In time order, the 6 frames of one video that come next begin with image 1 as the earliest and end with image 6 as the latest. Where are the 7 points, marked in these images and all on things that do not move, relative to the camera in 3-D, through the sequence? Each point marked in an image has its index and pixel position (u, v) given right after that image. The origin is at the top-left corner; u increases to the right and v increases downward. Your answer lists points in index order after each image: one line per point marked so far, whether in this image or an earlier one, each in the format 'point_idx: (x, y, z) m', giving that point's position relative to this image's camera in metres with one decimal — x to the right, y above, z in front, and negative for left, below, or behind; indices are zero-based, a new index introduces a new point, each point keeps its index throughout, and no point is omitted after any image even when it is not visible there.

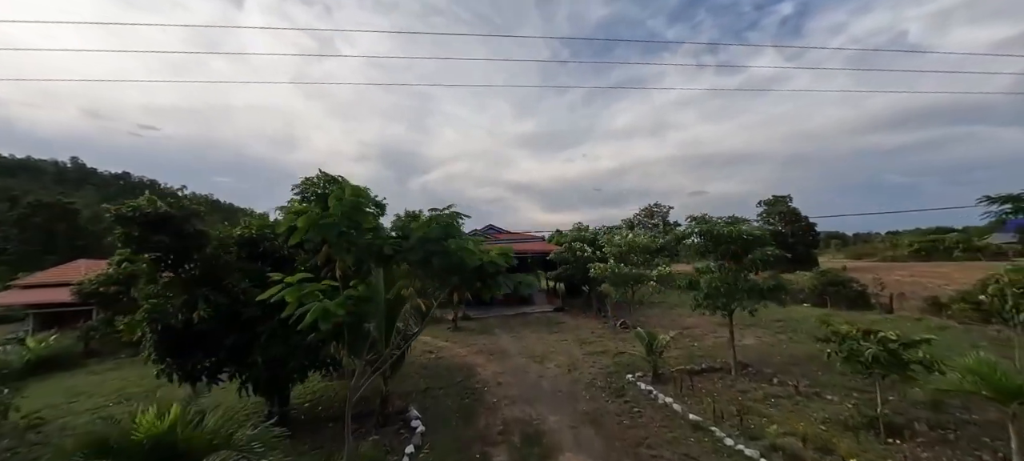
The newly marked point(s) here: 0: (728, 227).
0: (+4.6, +0.1, +8.4) m
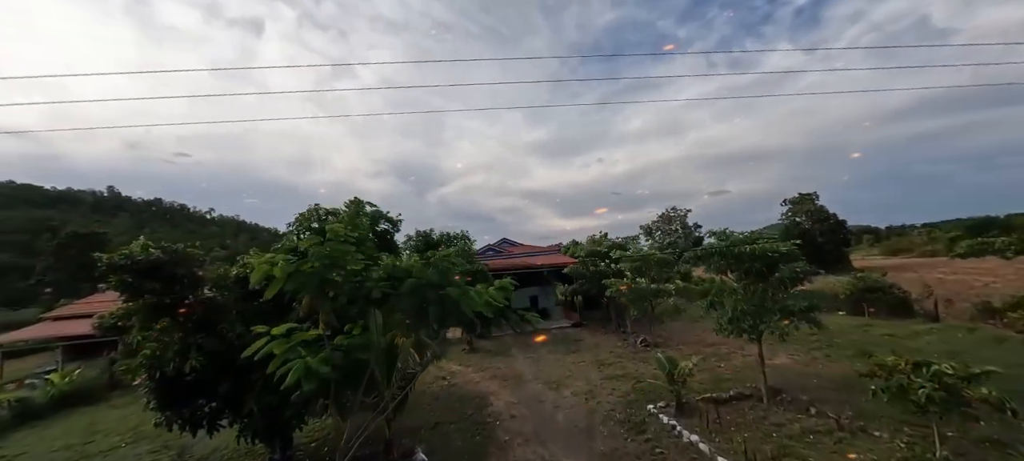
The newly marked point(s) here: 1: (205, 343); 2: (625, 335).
0: (+4.7, -0.2, +7.8) m
1: (-4.8, -1.8, +6.2) m
2: (+4.3, -4.0, +15.0) m
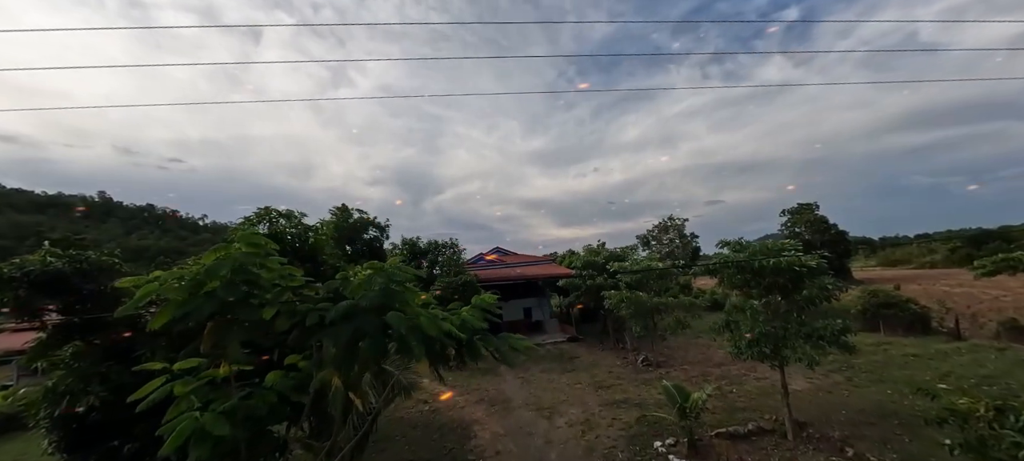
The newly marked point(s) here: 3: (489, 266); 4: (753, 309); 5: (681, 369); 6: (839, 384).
0: (+4.4, -0.4, +6.8) m
1: (-5.1, -1.8, +5.1) m
2: (+3.9, -4.3, +13.9) m
3: (-1.1, -1.7, +19.2) m
4: (+4.2, -1.3, +6.8) m
5: (+4.9, -4.0, +11.5) m
6: (+7.5, -3.5, +9.0) m
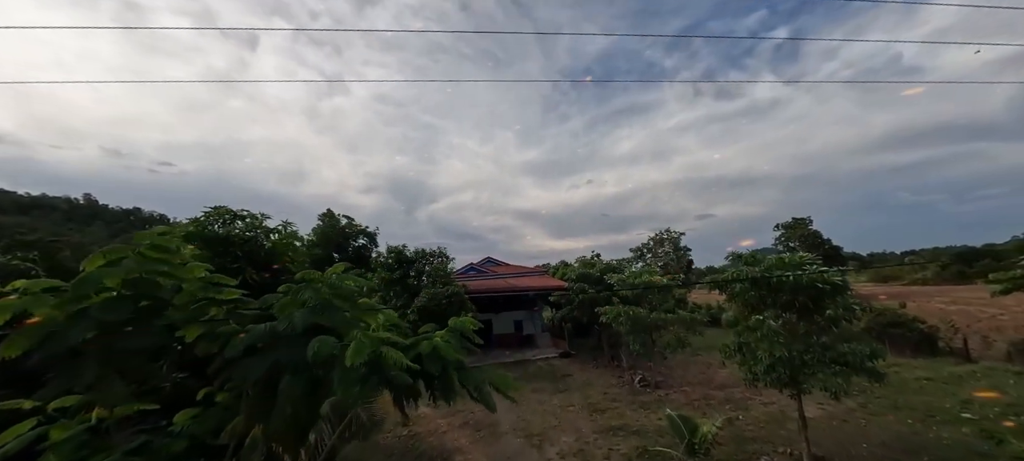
0: (+4.3, -0.6, +6.1) m
1: (-5.2, -1.8, +4.2) m
2: (+3.6, -4.7, +13.1) m
3: (-1.5, -2.1, +18.3) m
4: (+4.0, -1.5, +6.1) m
5: (+4.6, -4.3, +10.7) m
6: (+7.2, -3.8, +8.3) m
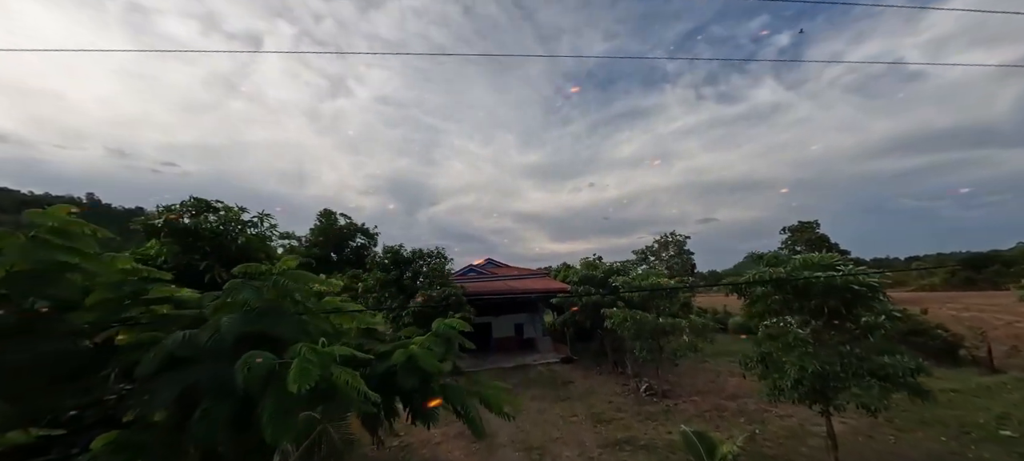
0: (+4.2, -0.5, +5.5) m
1: (-5.3, -1.7, +3.6) m
2: (+3.5, -4.7, +12.5) m
3: (-1.5, -2.1, +17.8) m
4: (+4.0, -1.5, +5.5) m
5: (+4.5, -4.3, +10.1) m
6: (+7.2, -3.8, +7.7) m
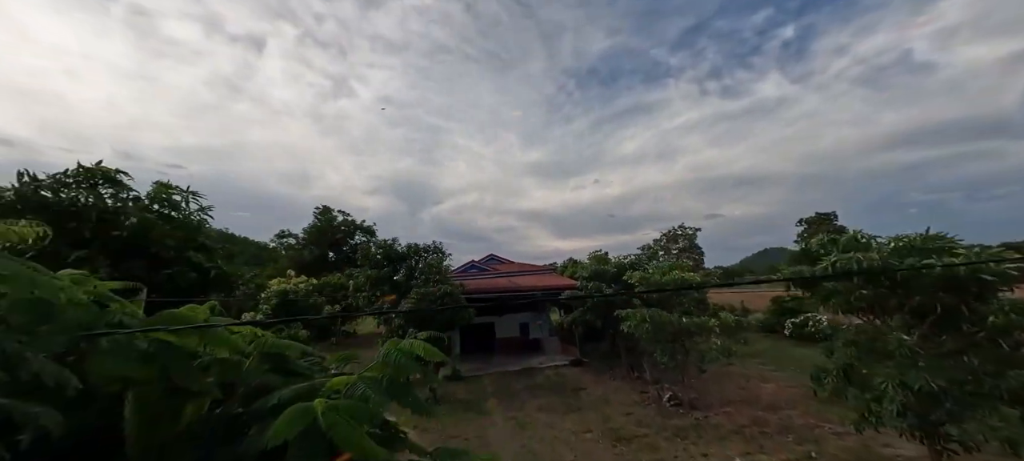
0: (+4.3, -0.3, +4.1) m
1: (-5.3, -1.5, +2.3) m
2: (+3.7, -4.4, +11.2) m
3: (-1.4, -1.8, +16.4) m
4: (+4.0, -1.2, +4.1) m
5: (+4.6, -4.0, +8.7) m
6: (+7.2, -3.5, +6.3) m
